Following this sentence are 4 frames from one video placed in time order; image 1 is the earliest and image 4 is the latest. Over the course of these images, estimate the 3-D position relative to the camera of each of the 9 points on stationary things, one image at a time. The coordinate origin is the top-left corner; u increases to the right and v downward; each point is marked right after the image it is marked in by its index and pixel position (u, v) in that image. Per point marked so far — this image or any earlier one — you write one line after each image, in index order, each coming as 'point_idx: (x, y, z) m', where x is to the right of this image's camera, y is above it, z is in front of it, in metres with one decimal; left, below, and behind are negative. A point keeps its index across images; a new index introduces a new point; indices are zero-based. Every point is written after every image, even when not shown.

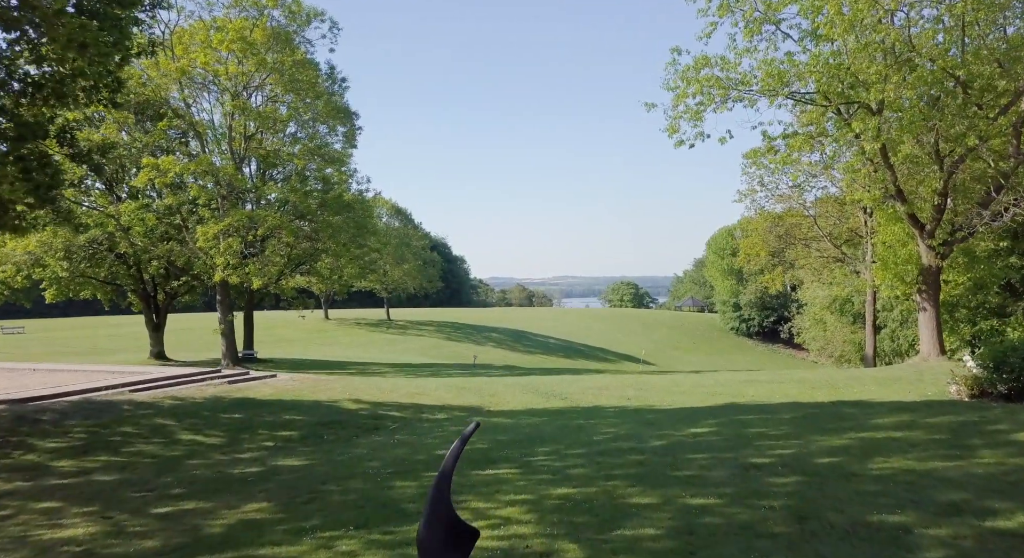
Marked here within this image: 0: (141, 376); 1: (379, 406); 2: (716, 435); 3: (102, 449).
0: (-6.5, -1.7, +15.4) m
1: (-2.1, -2.0, +13.7) m
2: (+2.6, -2.0, +11.1) m
3: (-4.9, -2.1, +10.5) m
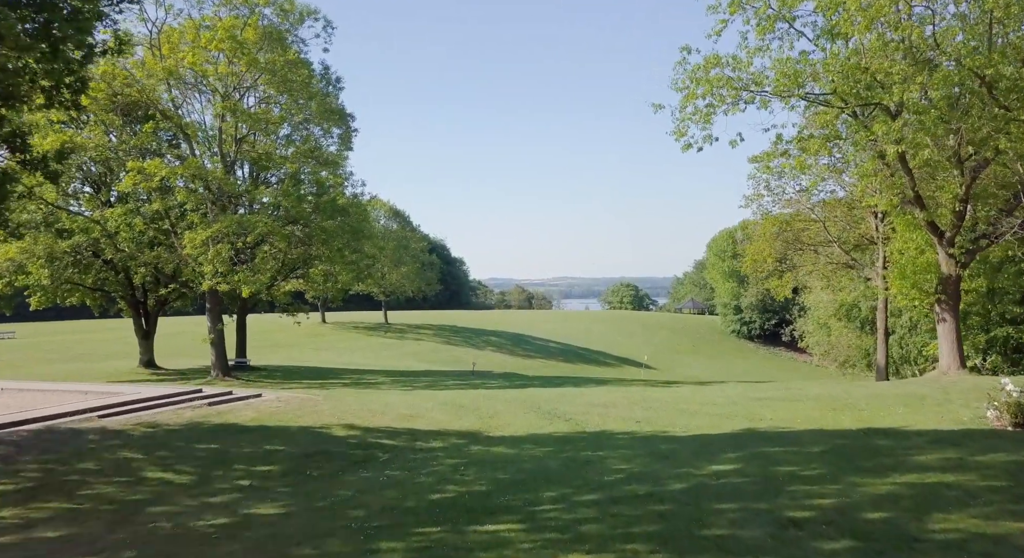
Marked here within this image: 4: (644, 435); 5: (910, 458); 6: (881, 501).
0: (-6.5, -1.9, +14.4) m
1: (-2.1, -2.2, +12.7) m
2: (+2.6, -2.3, +10.1) m
3: (-4.9, -2.3, +9.5) m
4: (+1.9, -2.3, +12.7) m
5: (+4.8, -2.2, +10.7) m
6: (+3.9, -2.4, +9.4) m
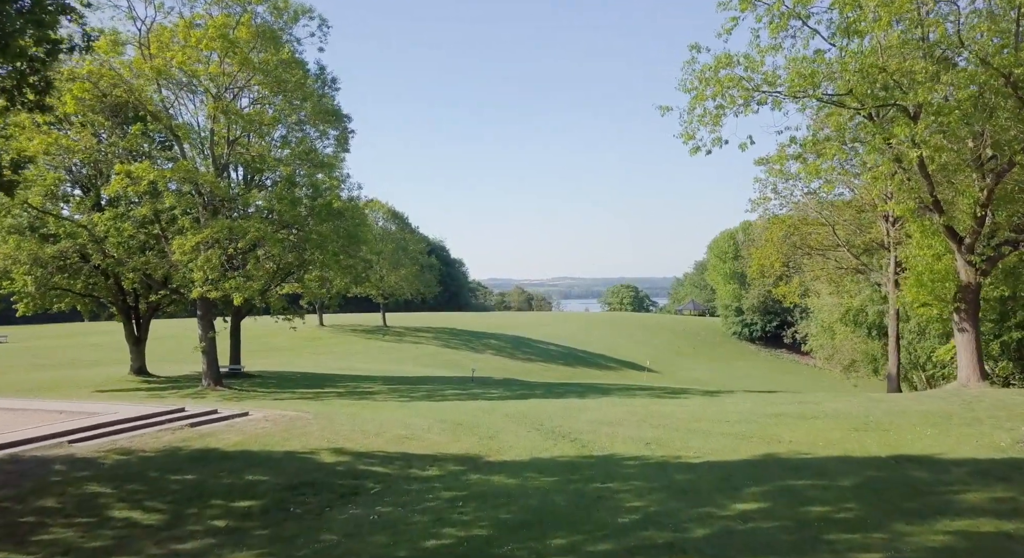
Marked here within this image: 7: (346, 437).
0: (-6.5, -2.1, +13.5) m
1: (-2.0, -2.4, +11.8) m
2: (+2.6, -2.5, +9.3) m
3: (-4.9, -2.5, +8.6) m
4: (+1.9, -2.5, +11.9) m
5: (+4.9, -2.4, +9.8) m
6: (+4.0, -2.6, +8.6) m
7: (-2.5, -2.4, +13.3) m
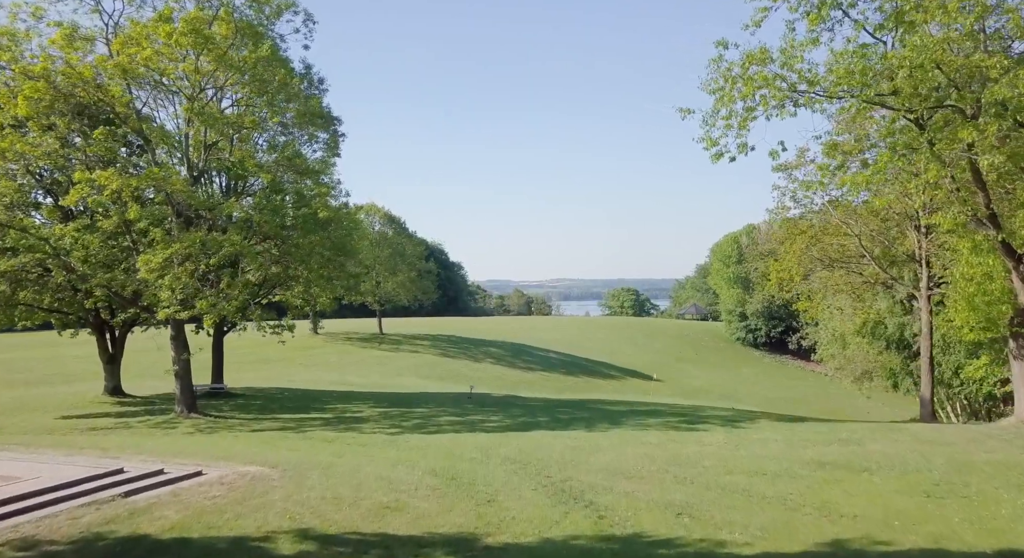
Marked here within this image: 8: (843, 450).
0: (-6.4, -2.6, +11.2) m
1: (-2.0, -2.9, +9.5) m
2: (+2.7, -2.9, +6.9) m
3: (-4.8, -3.0, +6.3) m
4: (+2.0, -2.9, +9.5) m
5: (+4.9, -2.8, +7.5) m
6: (+4.0, -3.0, +6.2) m
7: (-2.5, -2.9, +11.0) m
8: (+6.3, -3.2, +16.4) m
